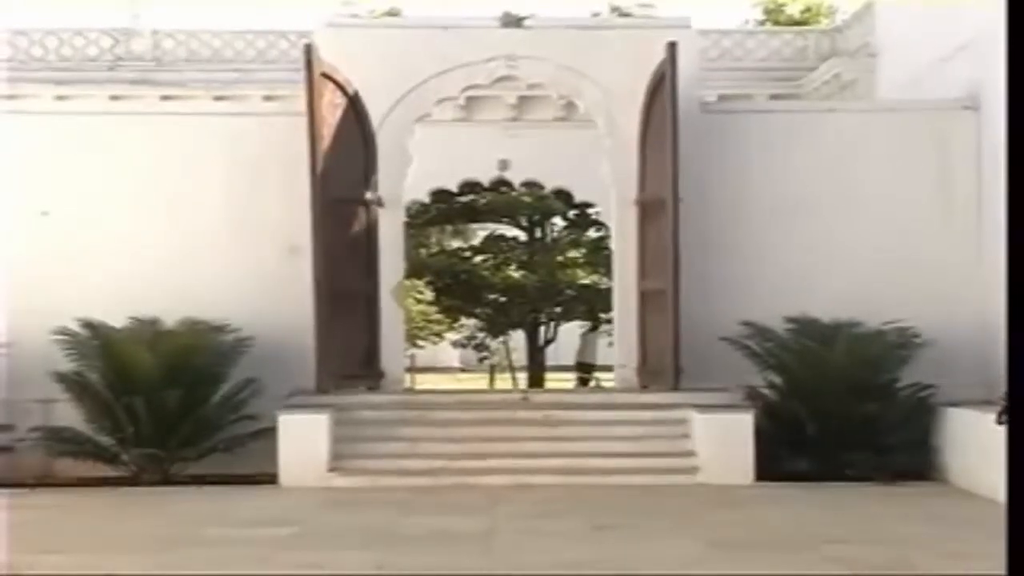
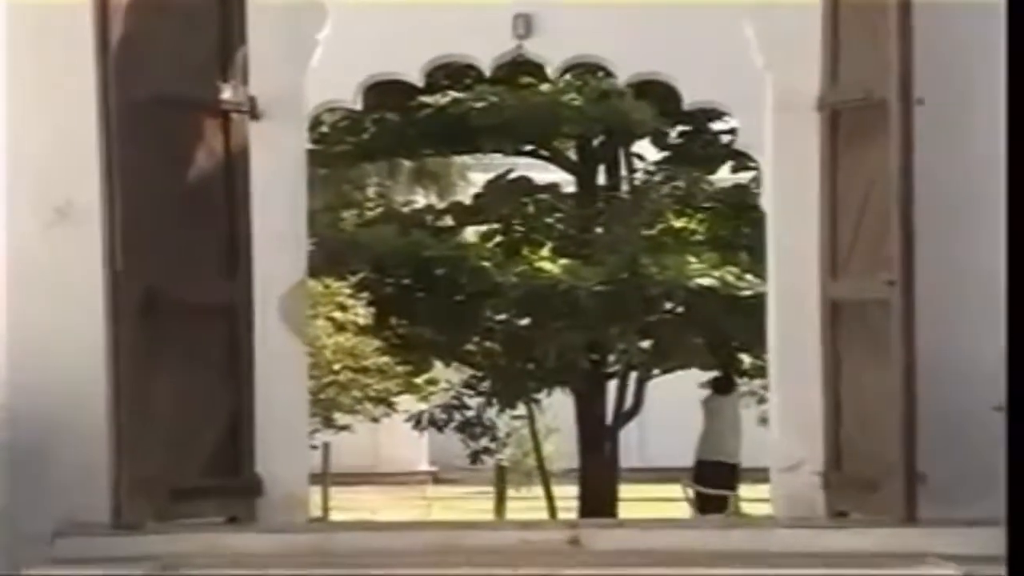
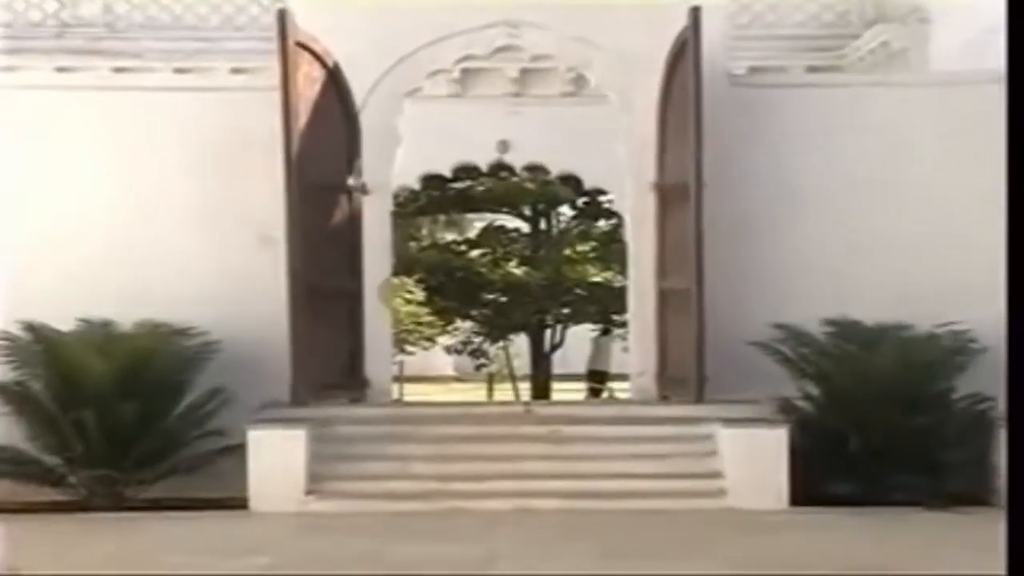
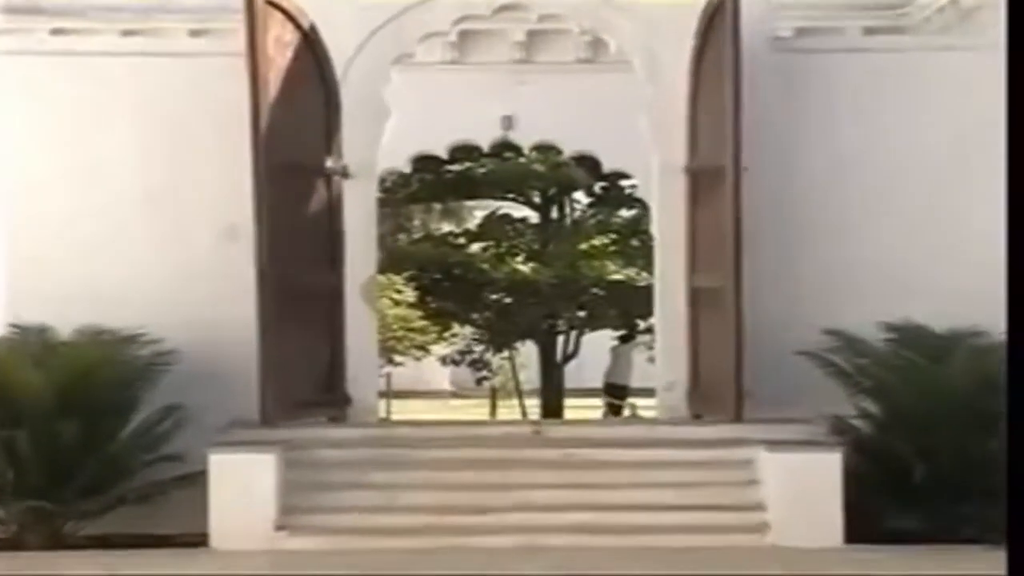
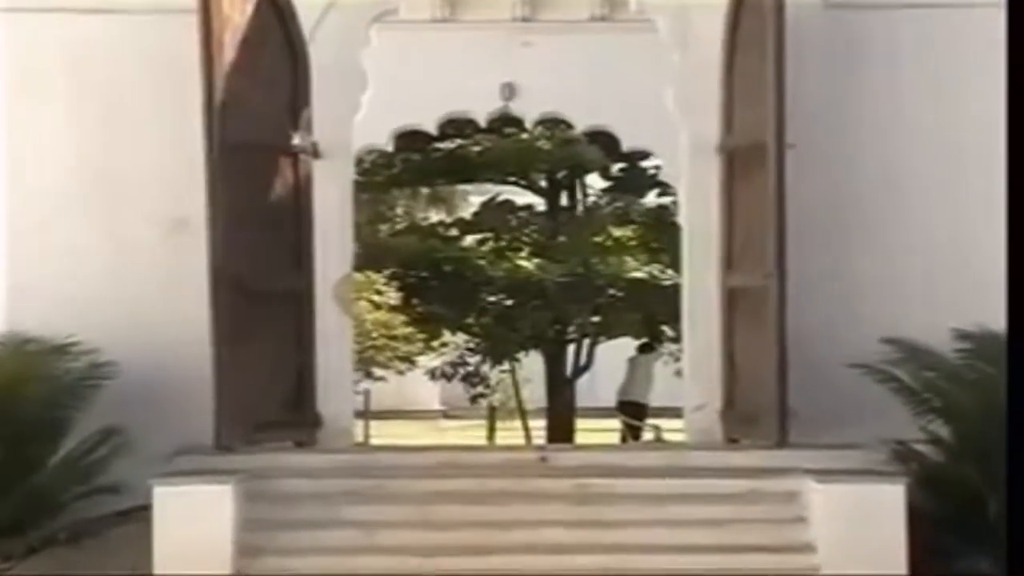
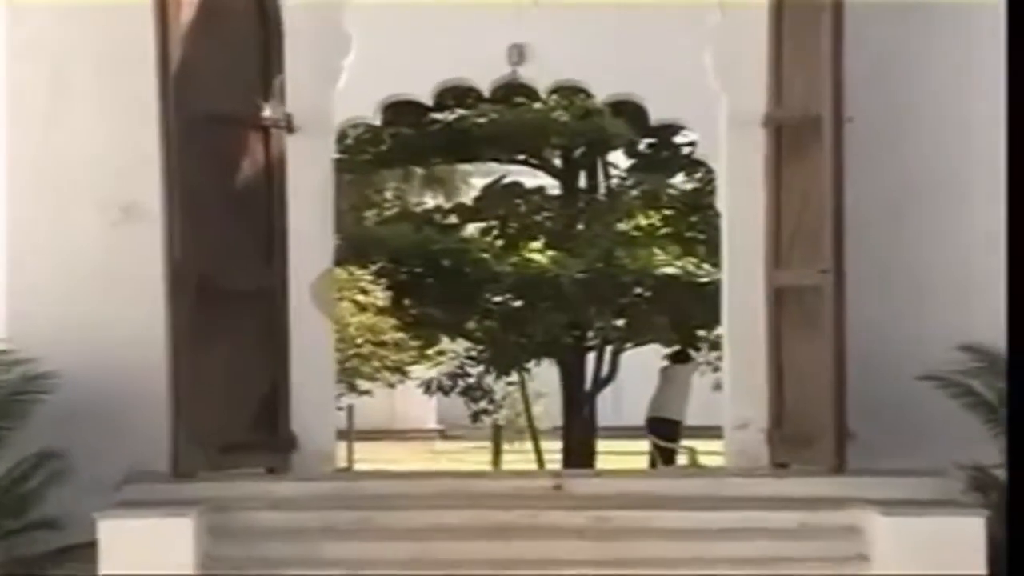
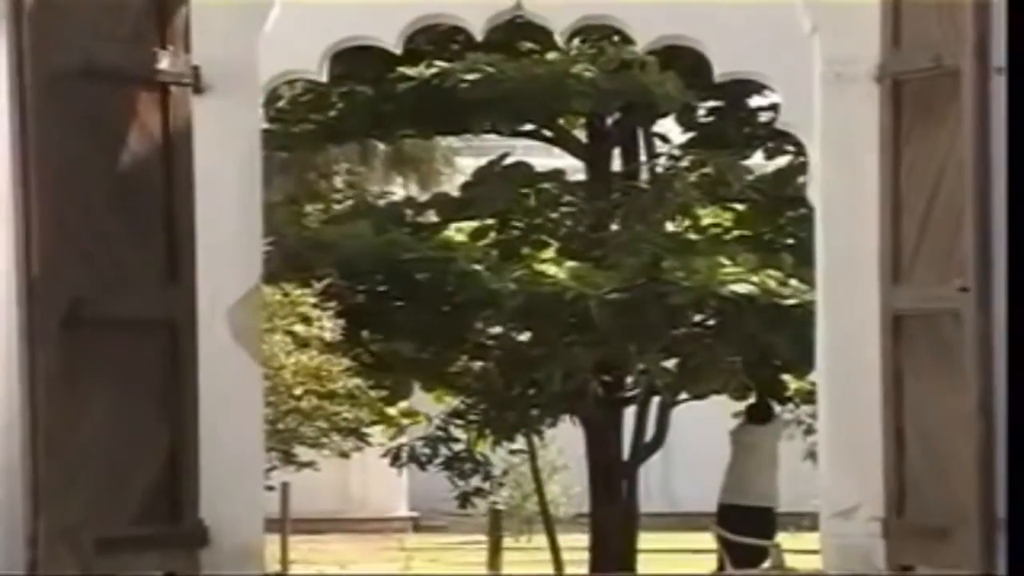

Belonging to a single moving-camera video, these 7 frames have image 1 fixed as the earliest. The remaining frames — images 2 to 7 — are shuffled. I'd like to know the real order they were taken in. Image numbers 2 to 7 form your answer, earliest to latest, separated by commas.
3, 4, 5, 6, 2, 7
